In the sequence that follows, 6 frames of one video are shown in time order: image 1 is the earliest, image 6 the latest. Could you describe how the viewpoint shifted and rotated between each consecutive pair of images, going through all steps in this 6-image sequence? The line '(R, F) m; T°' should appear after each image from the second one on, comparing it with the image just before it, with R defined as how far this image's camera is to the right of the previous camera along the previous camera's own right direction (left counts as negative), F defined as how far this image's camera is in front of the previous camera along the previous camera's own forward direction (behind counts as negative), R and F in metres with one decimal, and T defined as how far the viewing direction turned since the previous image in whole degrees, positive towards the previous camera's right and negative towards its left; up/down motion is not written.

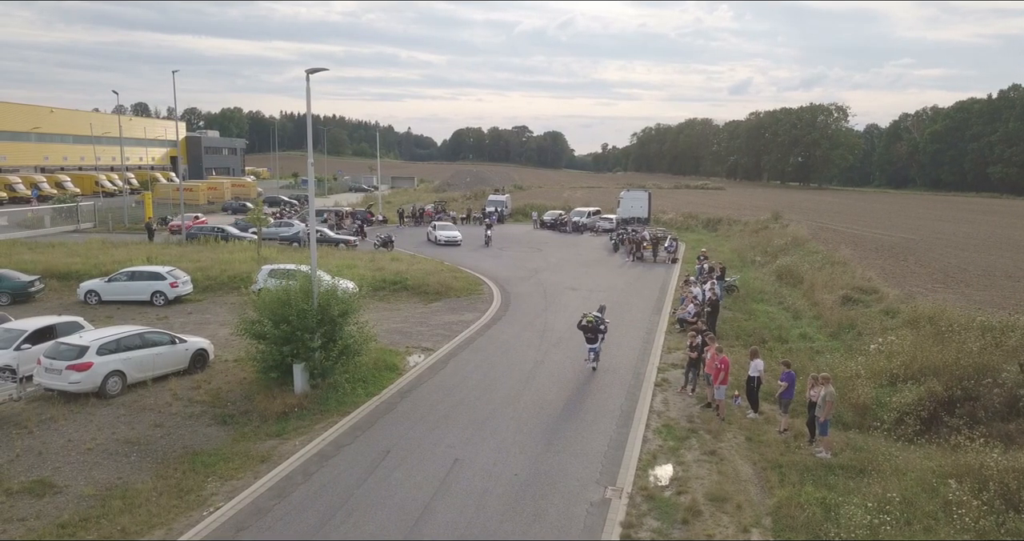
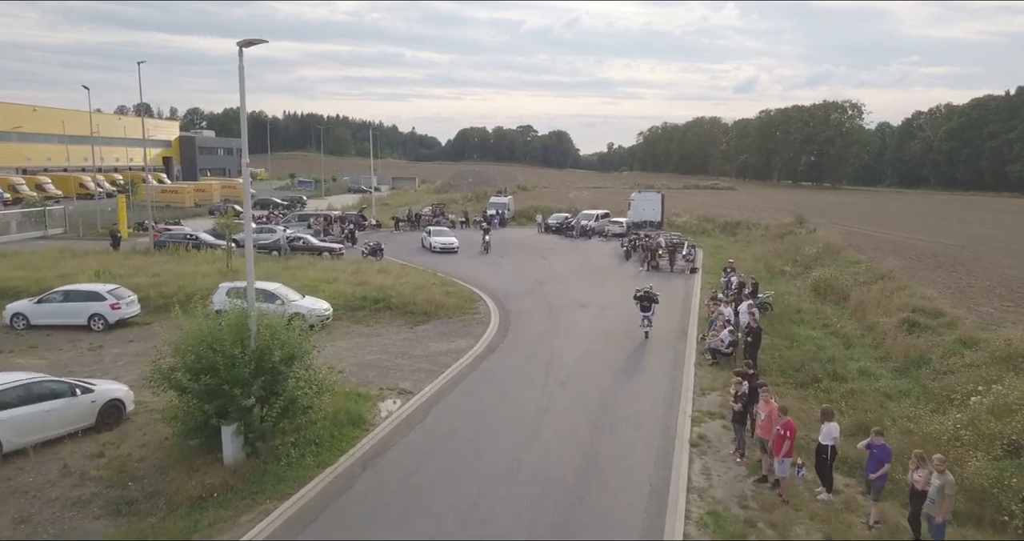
(+0.2, +3.5) m; 0°
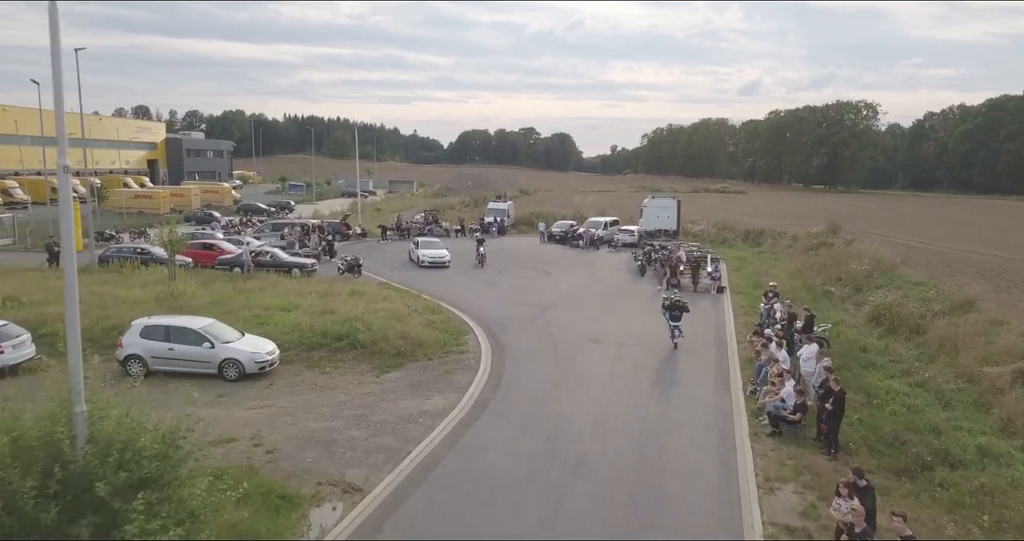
(+0.2, +4.4) m; 0°
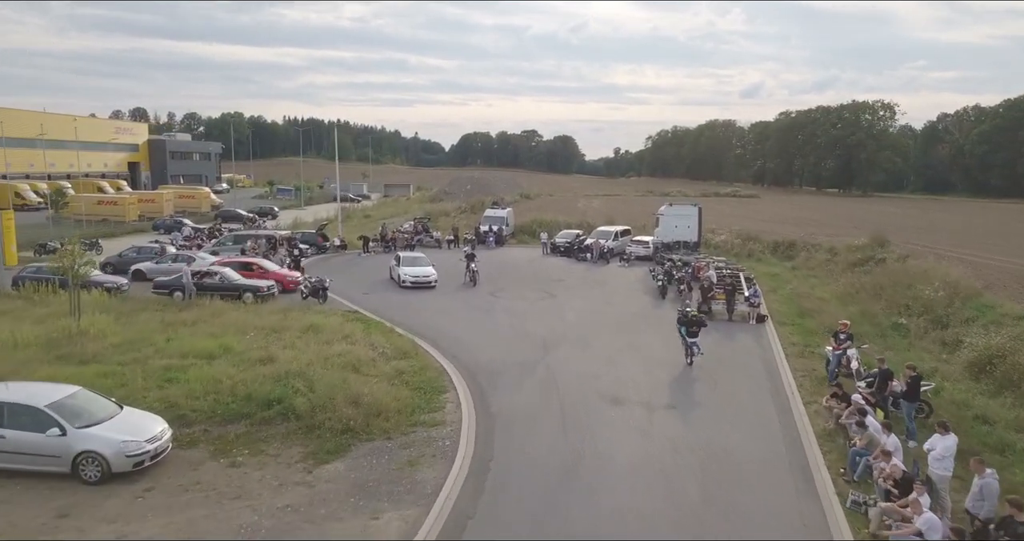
(+0.2, +4.9) m; 0°
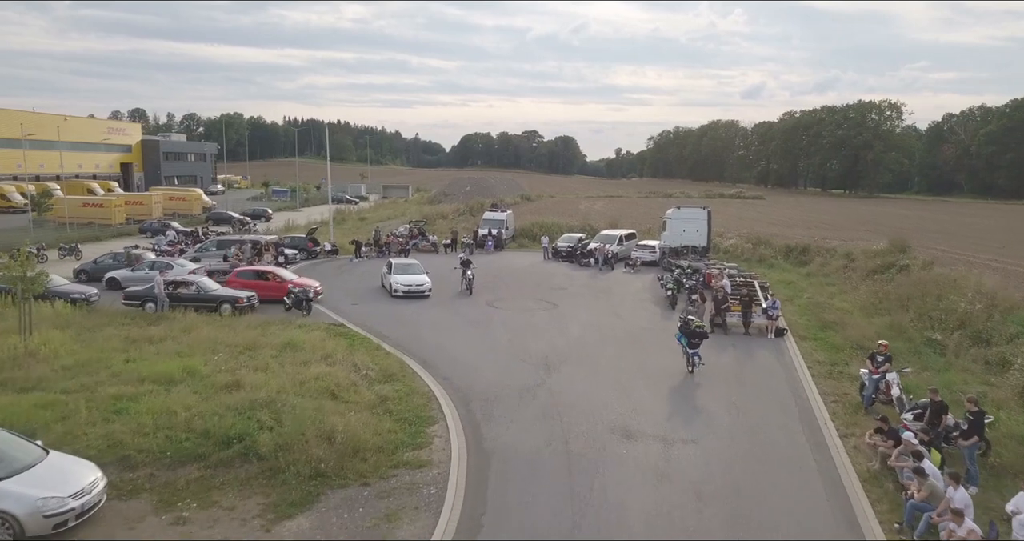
(+0.1, +1.8) m; 0°
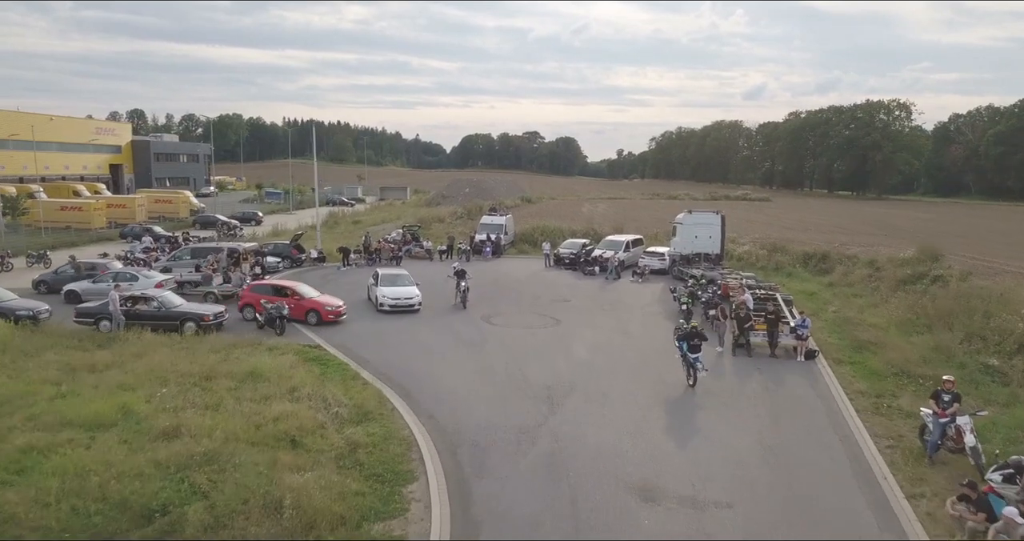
(+0.1, +2.4) m; 0°
